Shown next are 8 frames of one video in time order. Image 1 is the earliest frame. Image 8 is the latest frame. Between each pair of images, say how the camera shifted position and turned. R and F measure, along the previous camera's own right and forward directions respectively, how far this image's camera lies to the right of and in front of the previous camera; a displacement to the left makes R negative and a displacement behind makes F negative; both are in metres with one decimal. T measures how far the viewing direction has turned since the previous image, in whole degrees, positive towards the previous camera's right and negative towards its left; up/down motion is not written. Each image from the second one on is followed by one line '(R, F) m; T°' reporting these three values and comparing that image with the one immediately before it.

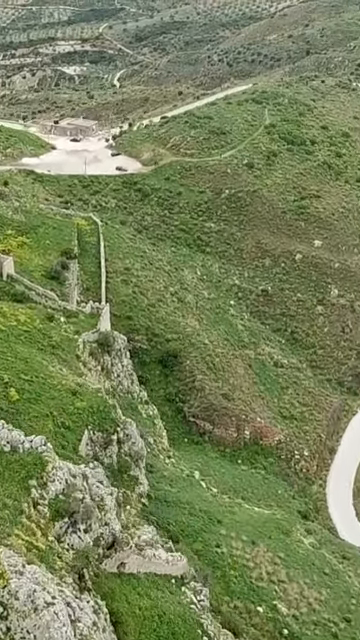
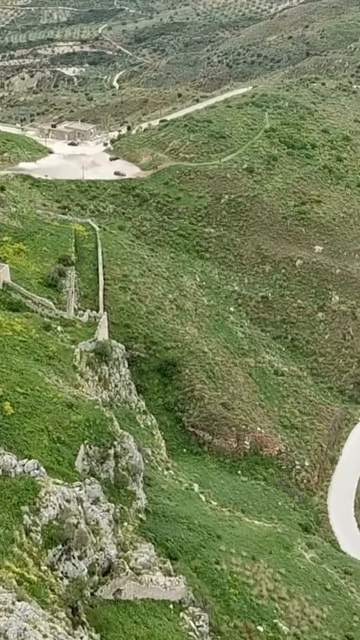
(0.0, +1.0) m; 0°
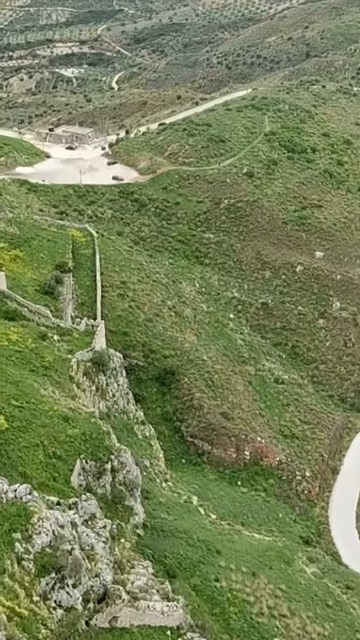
(0.0, +0.9) m; 0°
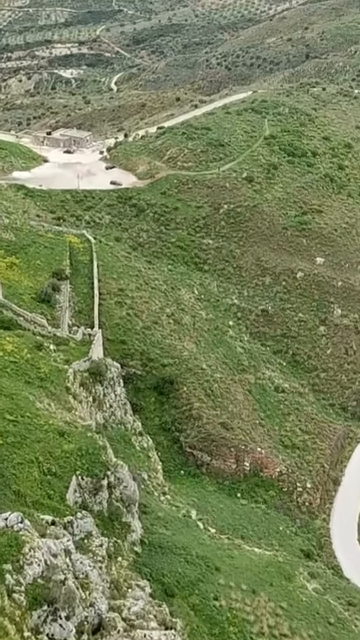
(0.0, +1.0) m; 0°
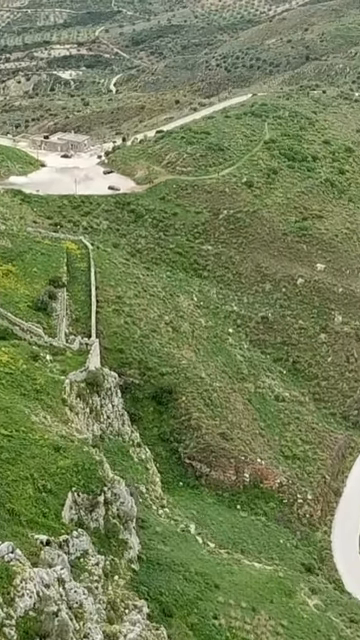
(0.0, +0.9) m; 0°
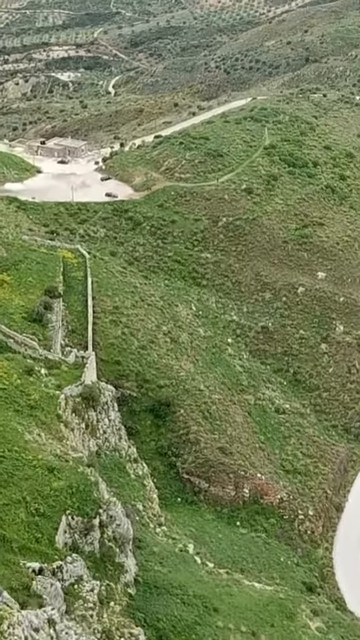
(+0.1, +1.2) m; 0°
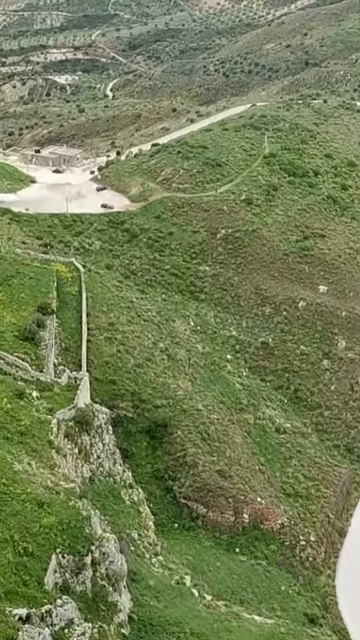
(+0.1, +1.9) m; 0°
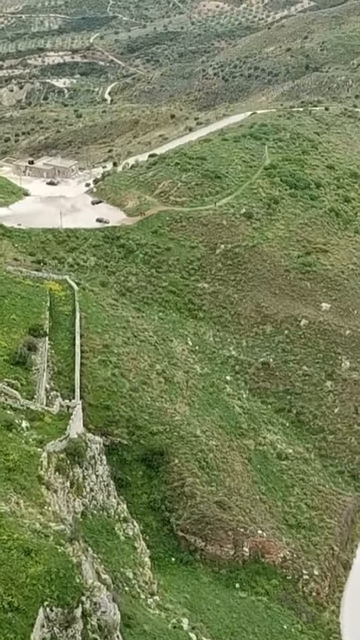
(+0.1, +2.3) m; 0°
